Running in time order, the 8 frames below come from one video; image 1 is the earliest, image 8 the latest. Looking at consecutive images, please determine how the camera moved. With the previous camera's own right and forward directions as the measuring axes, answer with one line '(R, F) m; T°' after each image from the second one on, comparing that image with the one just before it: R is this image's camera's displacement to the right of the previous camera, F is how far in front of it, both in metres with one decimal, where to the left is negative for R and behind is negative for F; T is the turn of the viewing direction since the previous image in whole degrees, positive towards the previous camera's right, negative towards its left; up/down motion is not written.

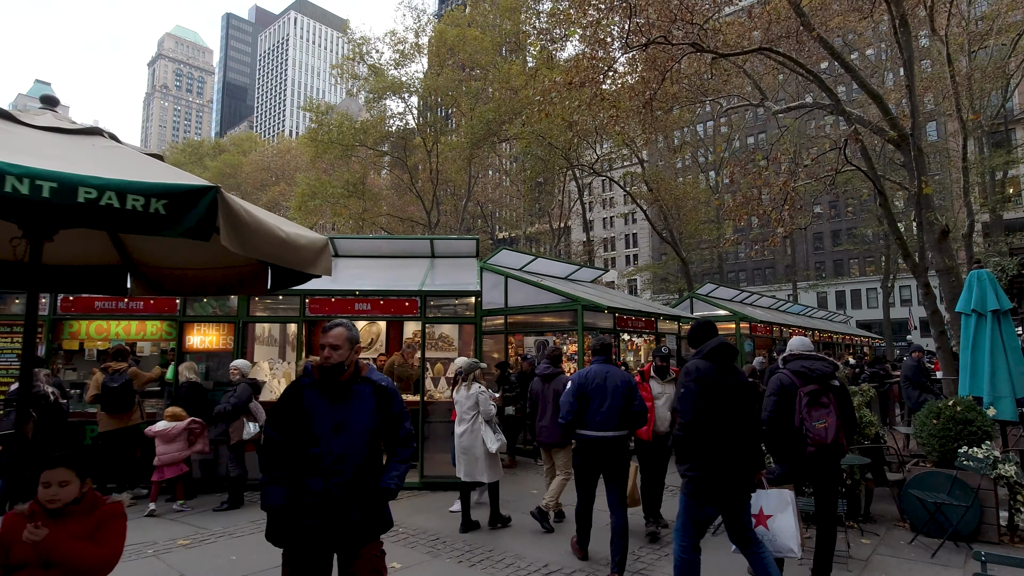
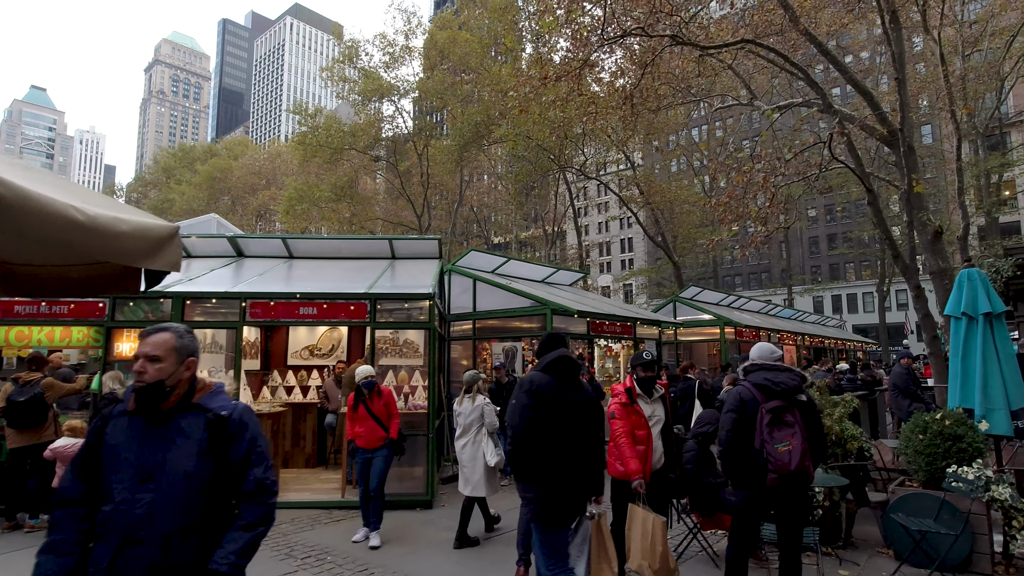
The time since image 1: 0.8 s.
(+0.5, +0.6) m; 0°
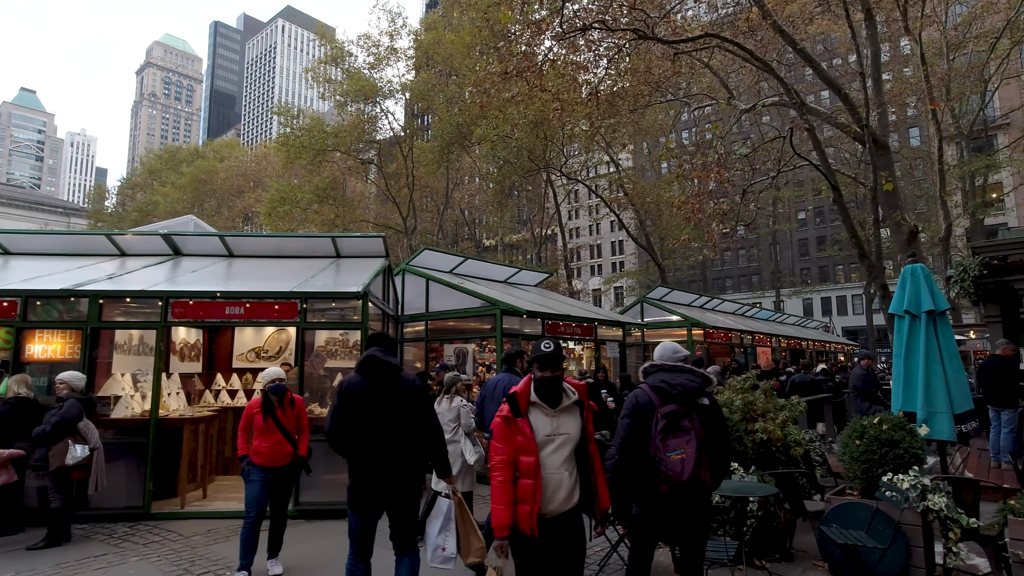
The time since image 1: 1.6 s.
(+0.7, +0.3) m; +1°
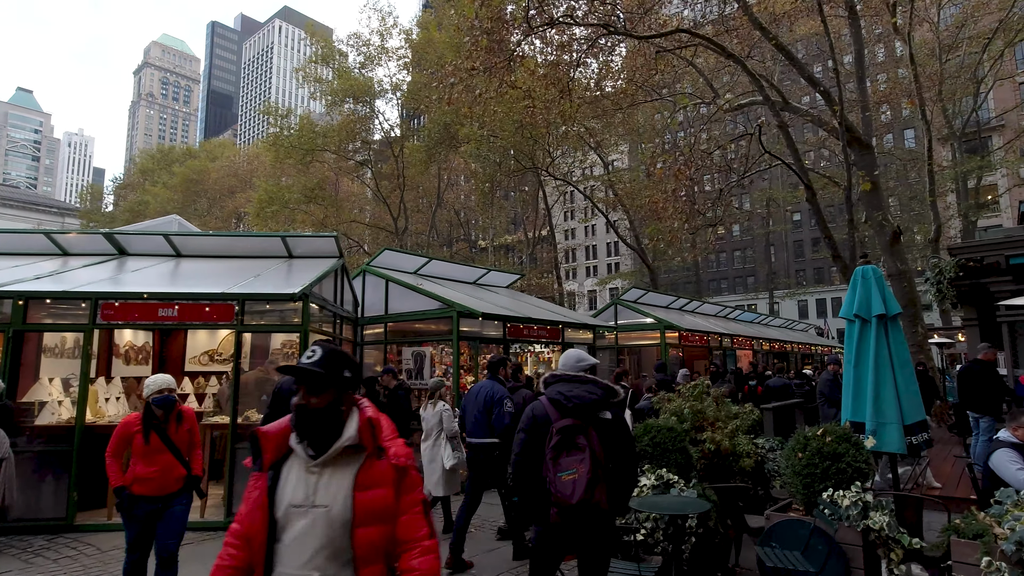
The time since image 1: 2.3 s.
(+0.6, +0.3) m; 0°
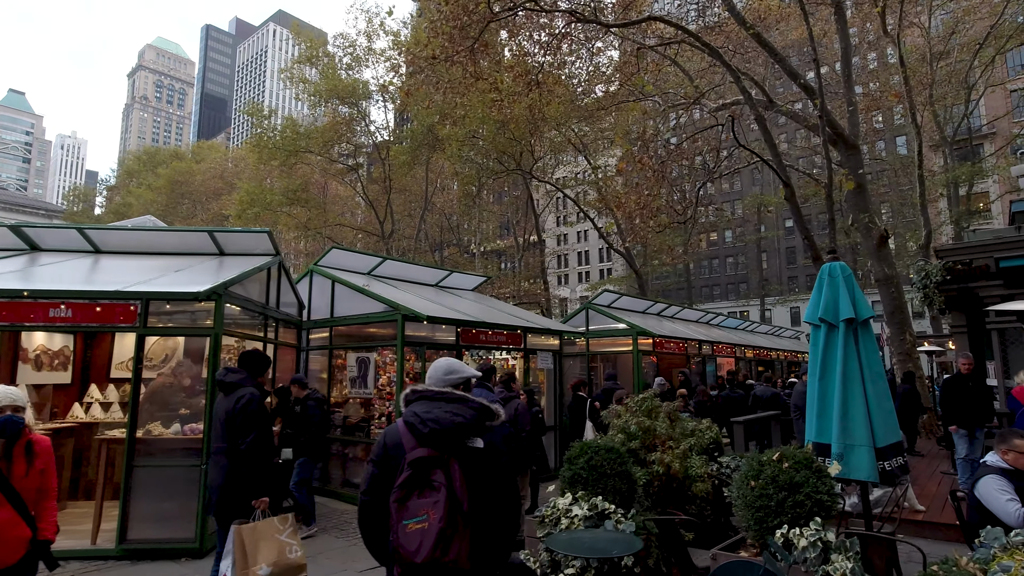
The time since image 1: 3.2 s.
(+0.6, +0.7) m; 0°
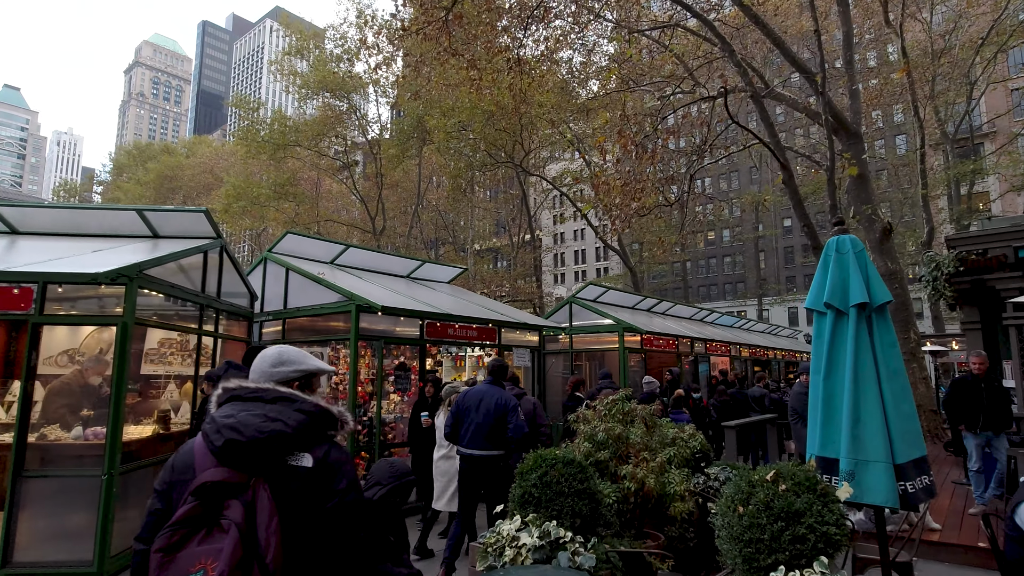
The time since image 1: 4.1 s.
(+0.4, +0.8) m; 0°
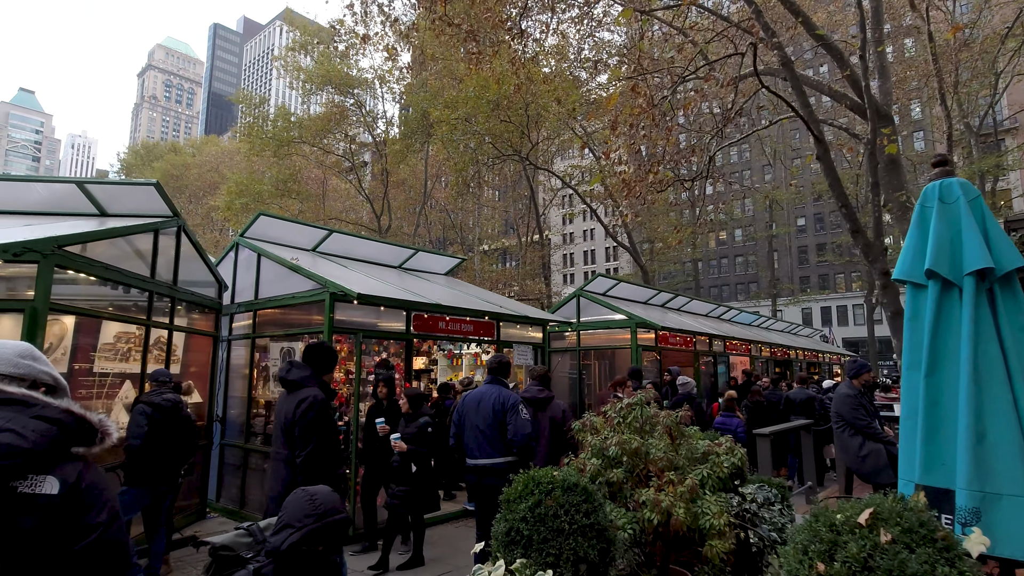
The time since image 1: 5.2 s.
(+0.1, +0.9) m; -1°
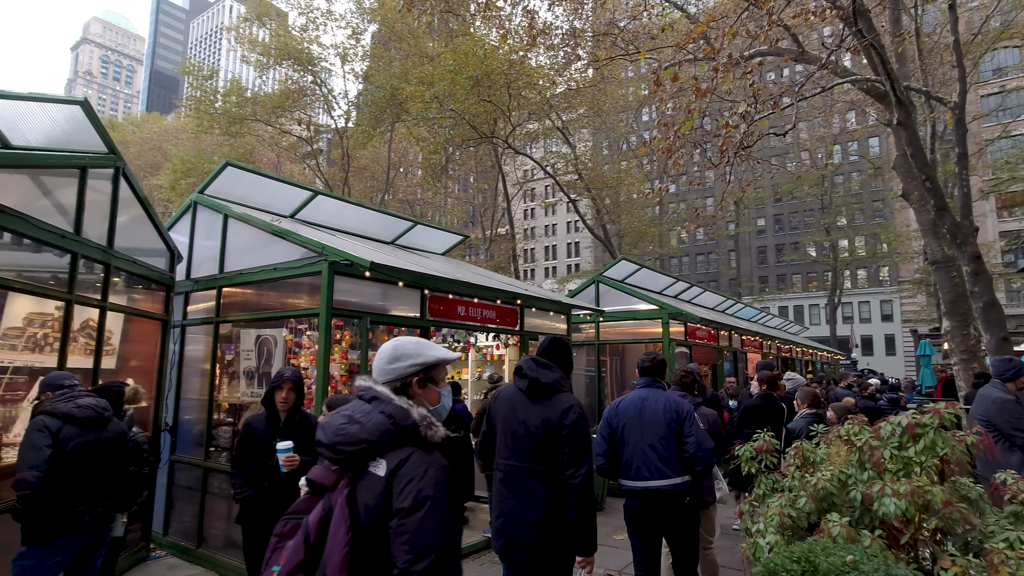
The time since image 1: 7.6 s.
(-0.8, +1.4) m; +5°
